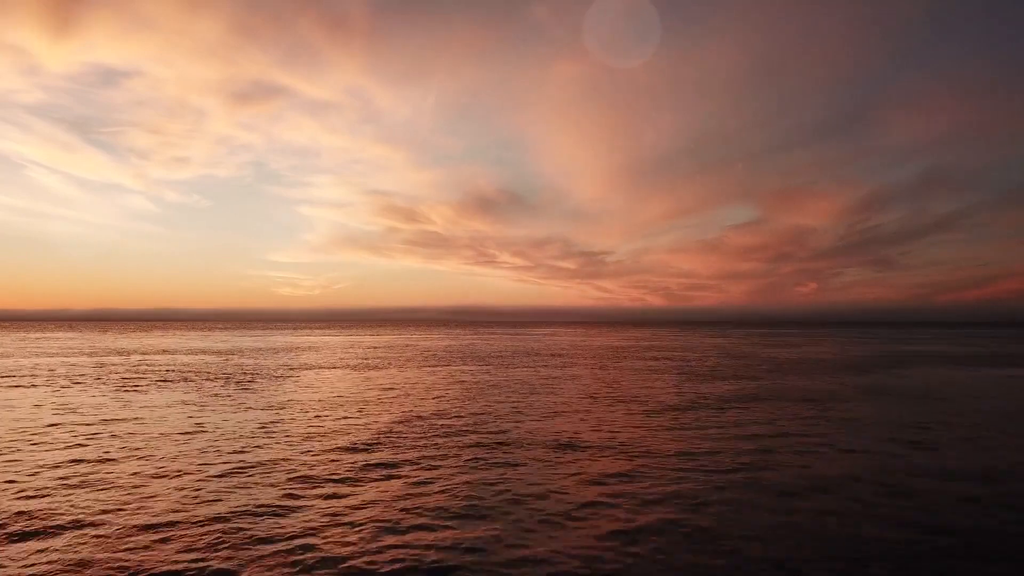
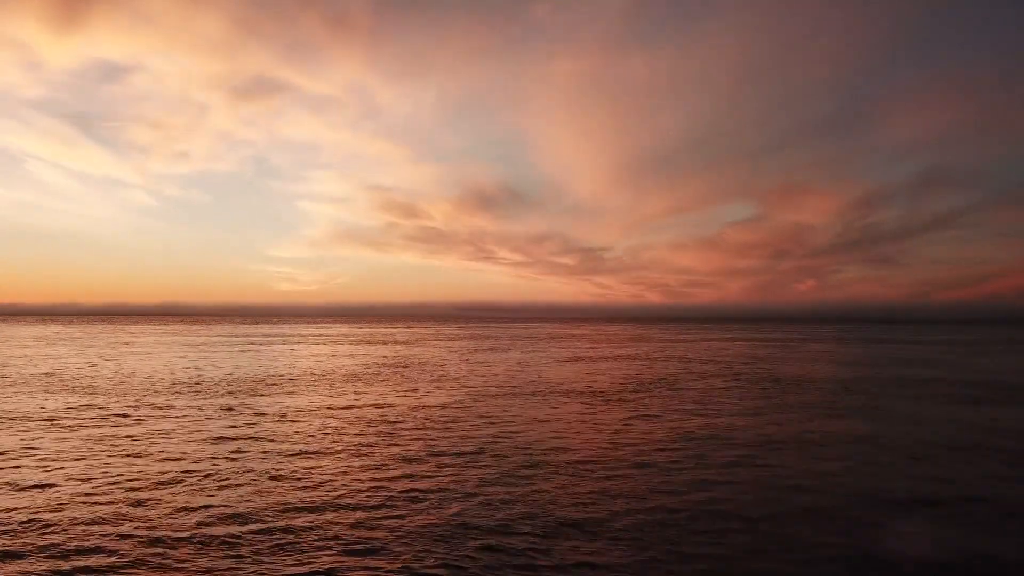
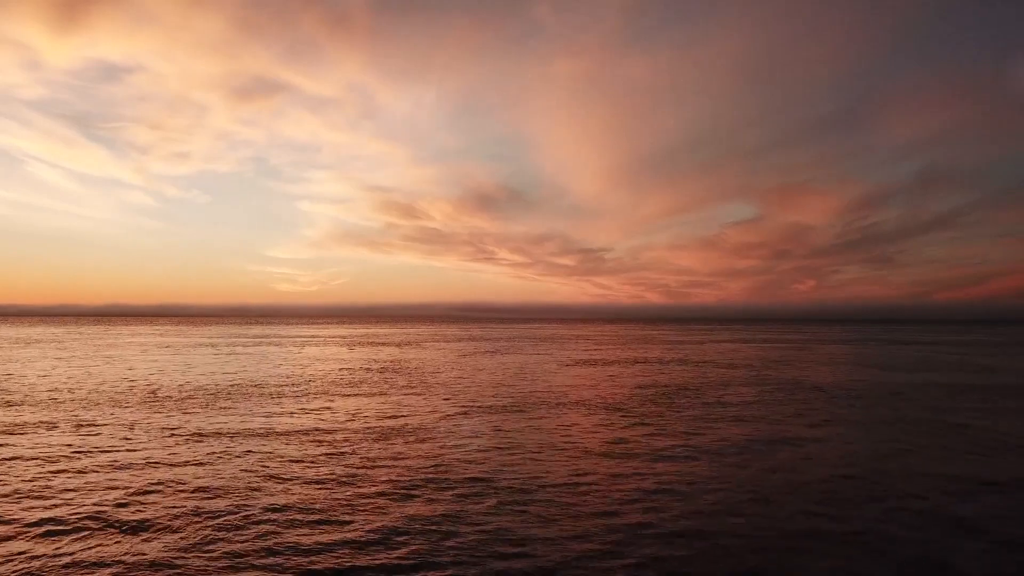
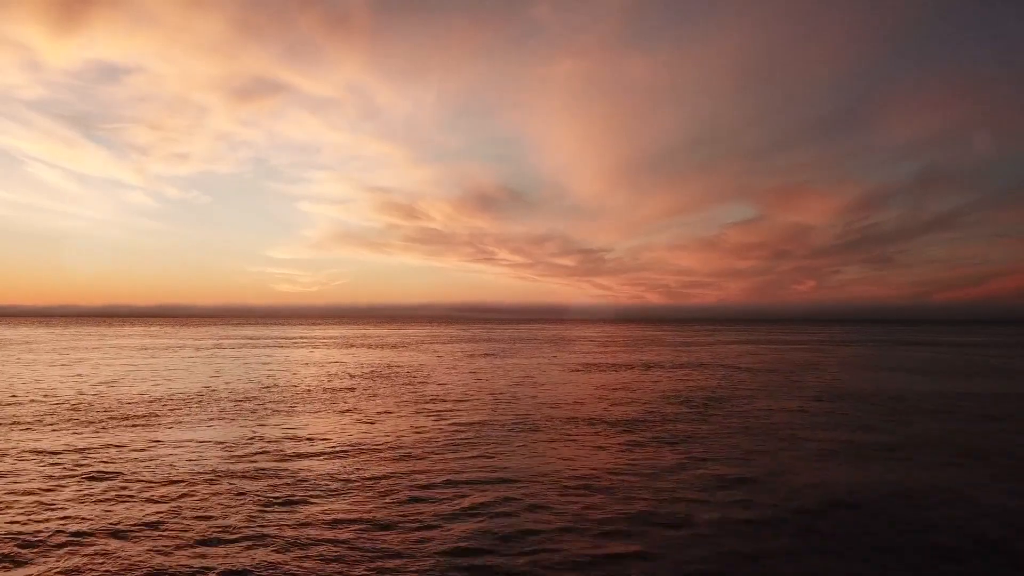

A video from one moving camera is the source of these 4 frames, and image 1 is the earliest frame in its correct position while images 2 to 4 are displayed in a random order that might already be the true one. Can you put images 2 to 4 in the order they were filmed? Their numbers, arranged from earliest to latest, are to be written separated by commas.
2, 3, 4
